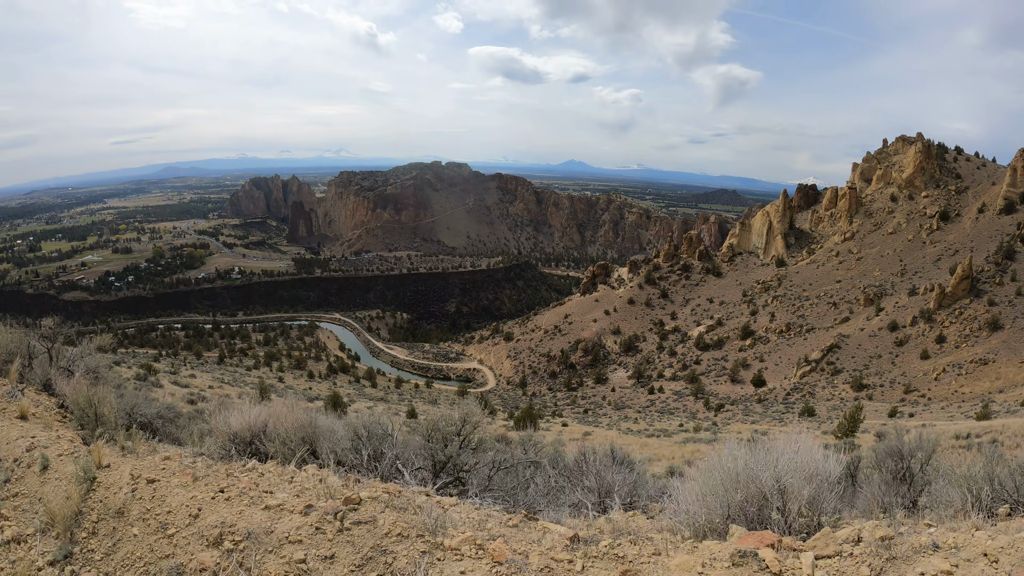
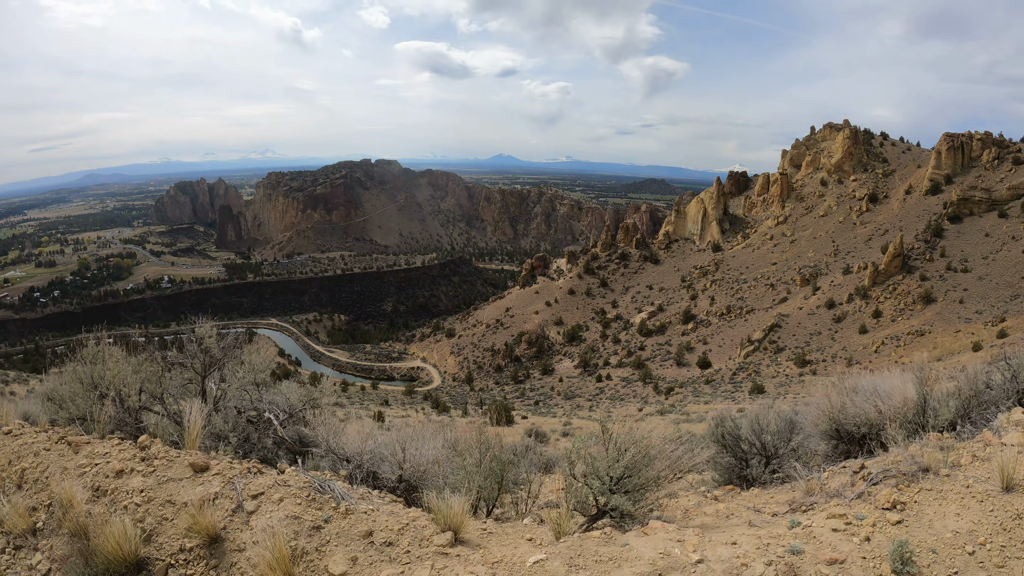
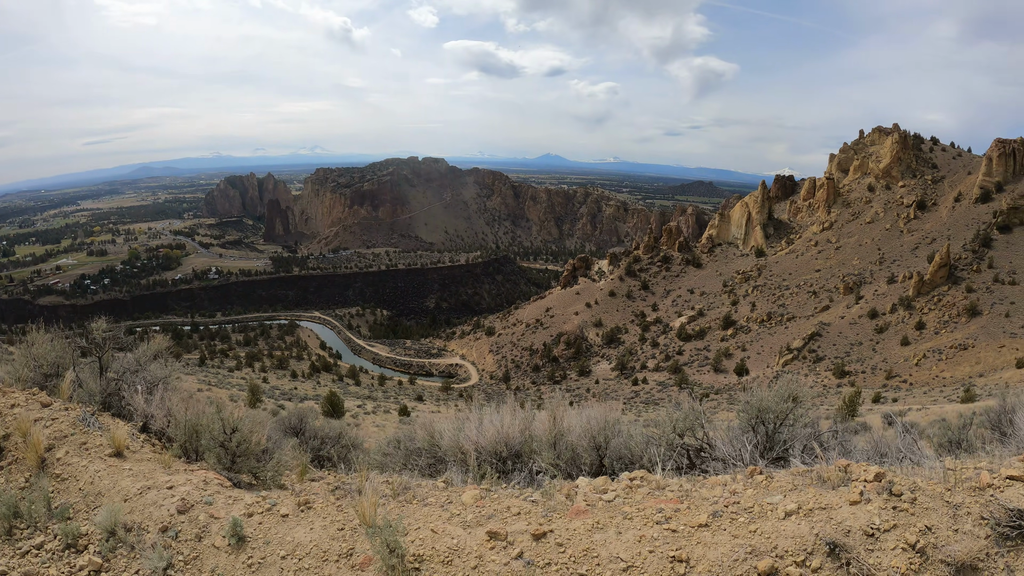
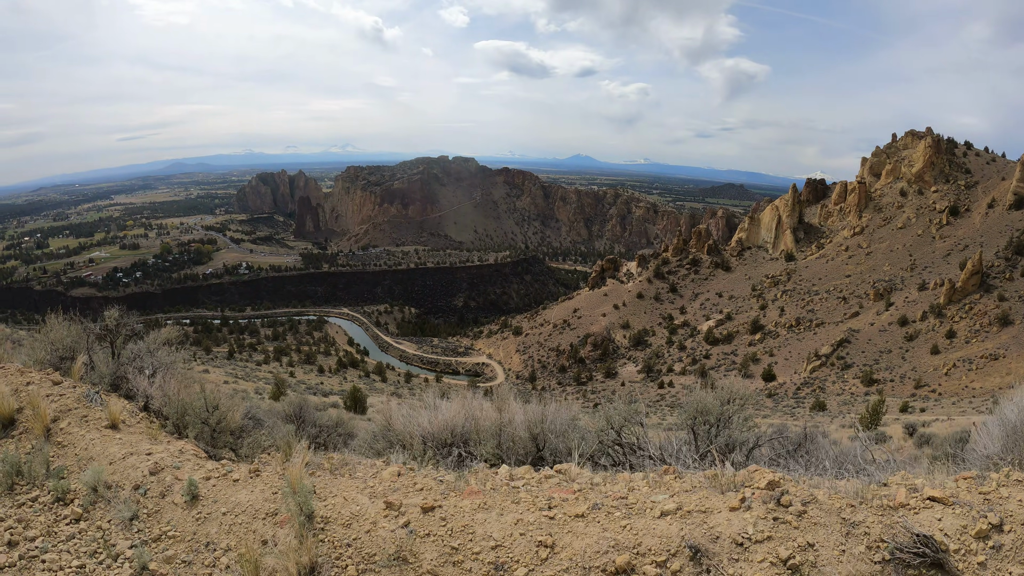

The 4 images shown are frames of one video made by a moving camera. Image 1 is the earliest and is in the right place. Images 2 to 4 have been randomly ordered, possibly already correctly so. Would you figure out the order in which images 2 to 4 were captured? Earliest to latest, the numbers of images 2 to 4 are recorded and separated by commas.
4, 3, 2
